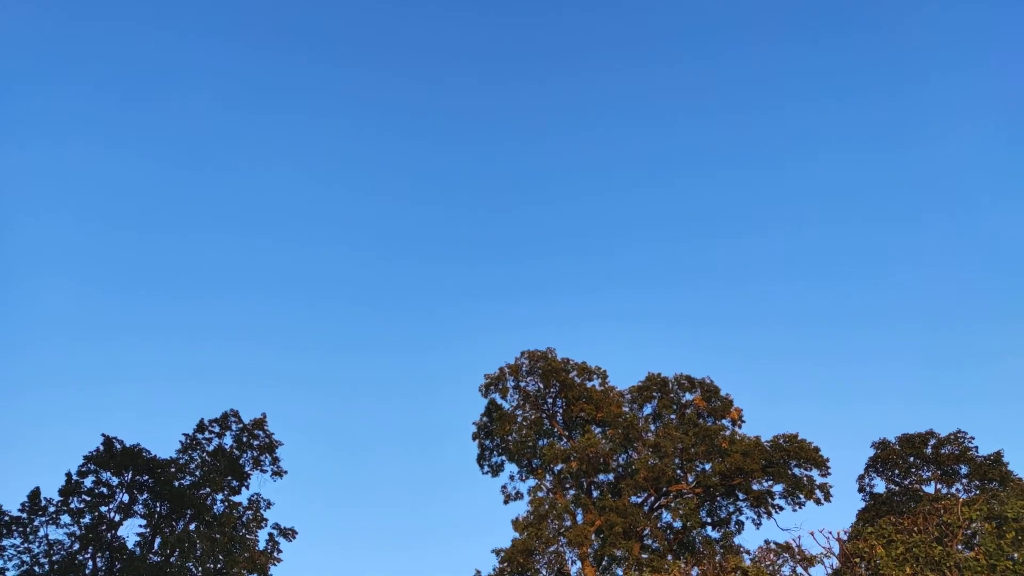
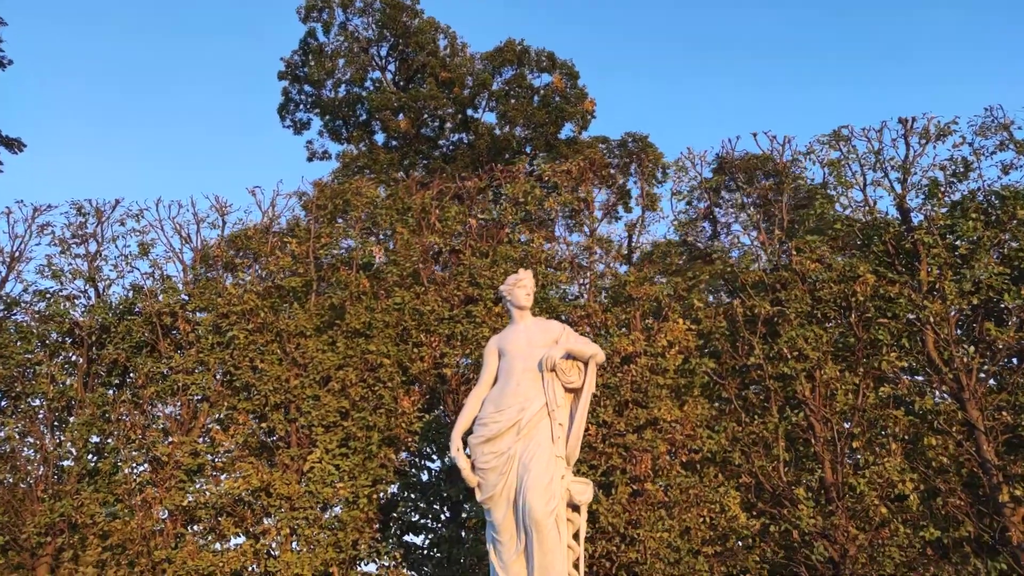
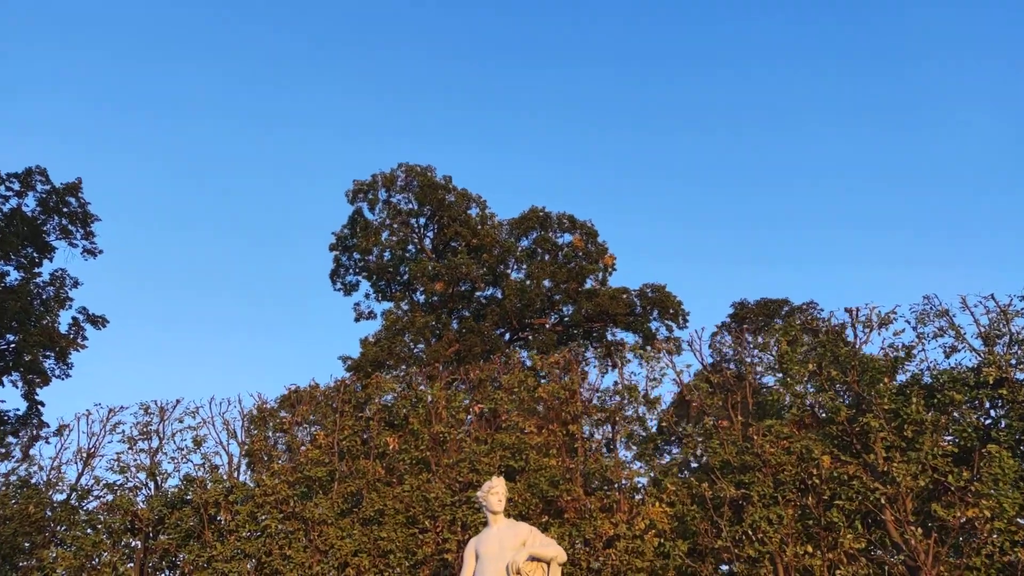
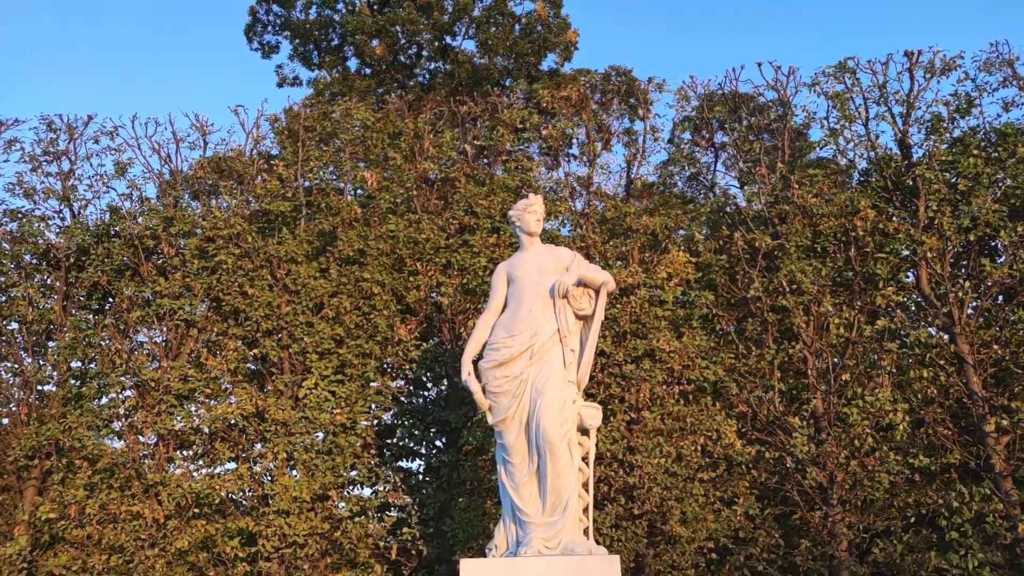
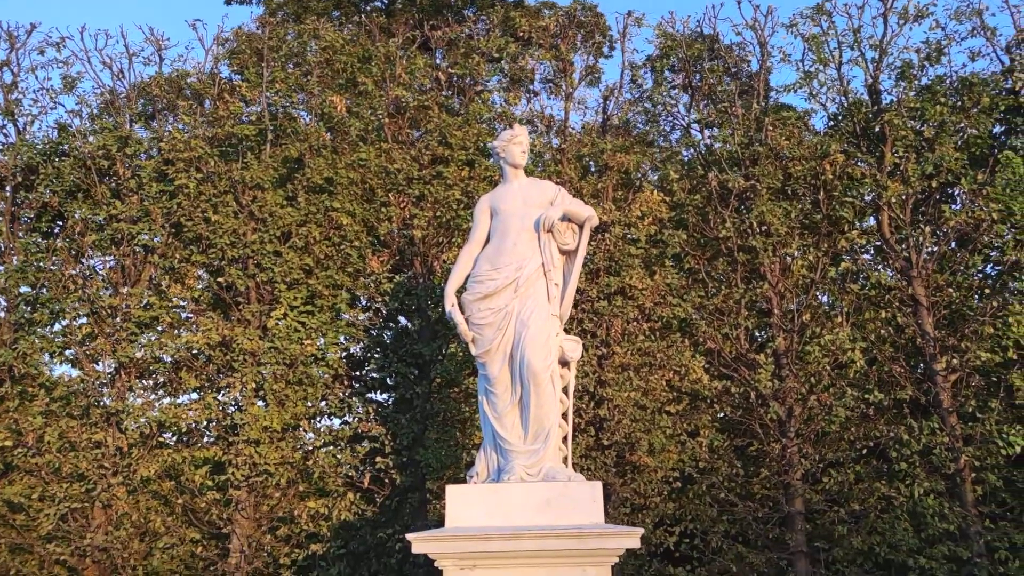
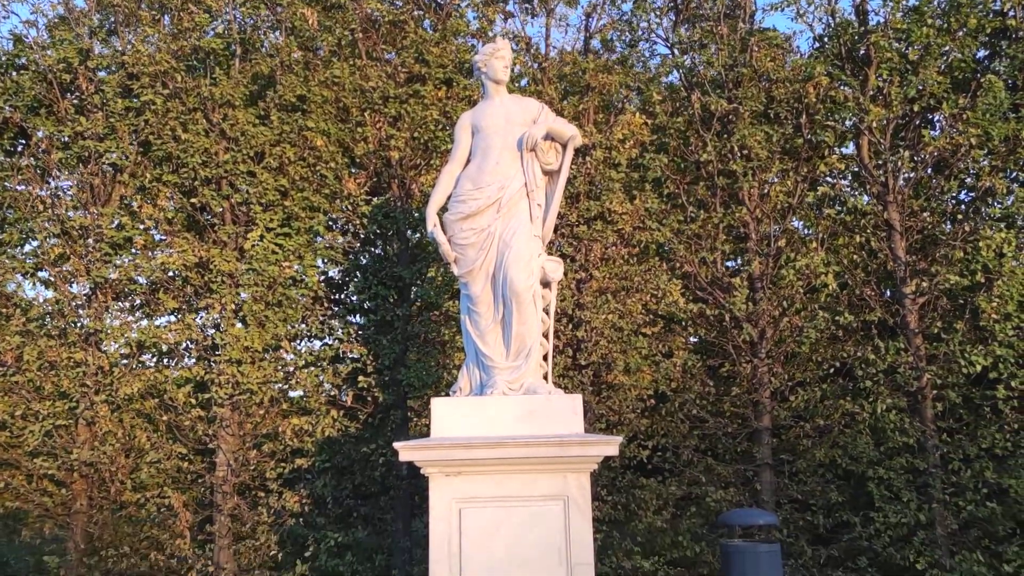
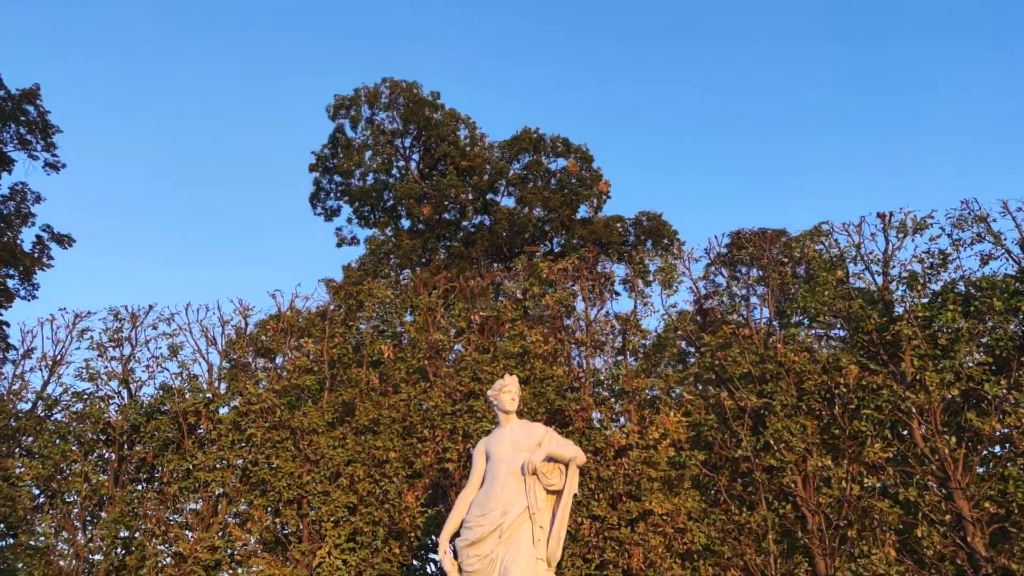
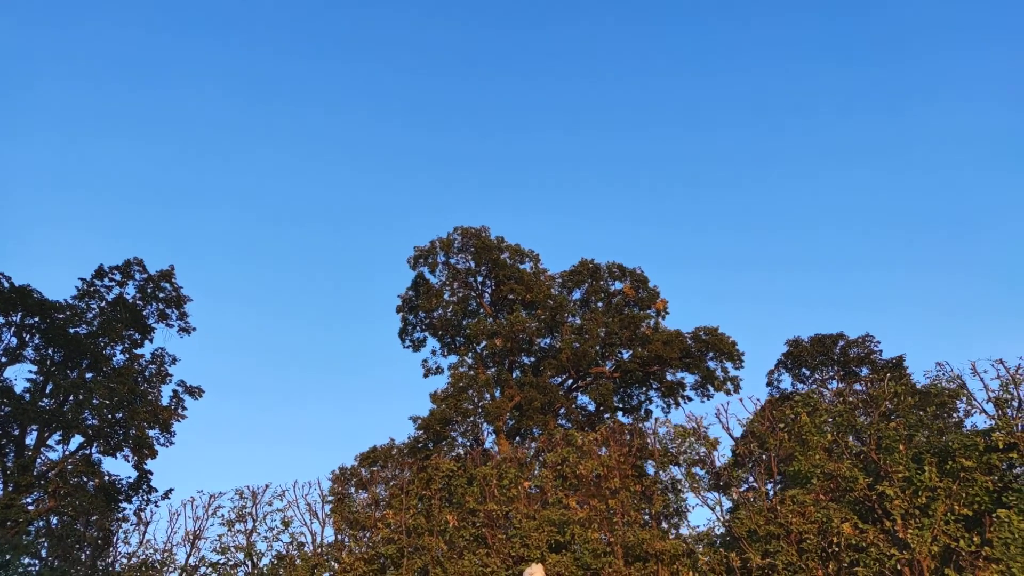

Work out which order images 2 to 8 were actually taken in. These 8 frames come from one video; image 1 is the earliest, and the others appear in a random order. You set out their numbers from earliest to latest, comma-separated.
8, 3, 7, 2, 4, 5, 6
